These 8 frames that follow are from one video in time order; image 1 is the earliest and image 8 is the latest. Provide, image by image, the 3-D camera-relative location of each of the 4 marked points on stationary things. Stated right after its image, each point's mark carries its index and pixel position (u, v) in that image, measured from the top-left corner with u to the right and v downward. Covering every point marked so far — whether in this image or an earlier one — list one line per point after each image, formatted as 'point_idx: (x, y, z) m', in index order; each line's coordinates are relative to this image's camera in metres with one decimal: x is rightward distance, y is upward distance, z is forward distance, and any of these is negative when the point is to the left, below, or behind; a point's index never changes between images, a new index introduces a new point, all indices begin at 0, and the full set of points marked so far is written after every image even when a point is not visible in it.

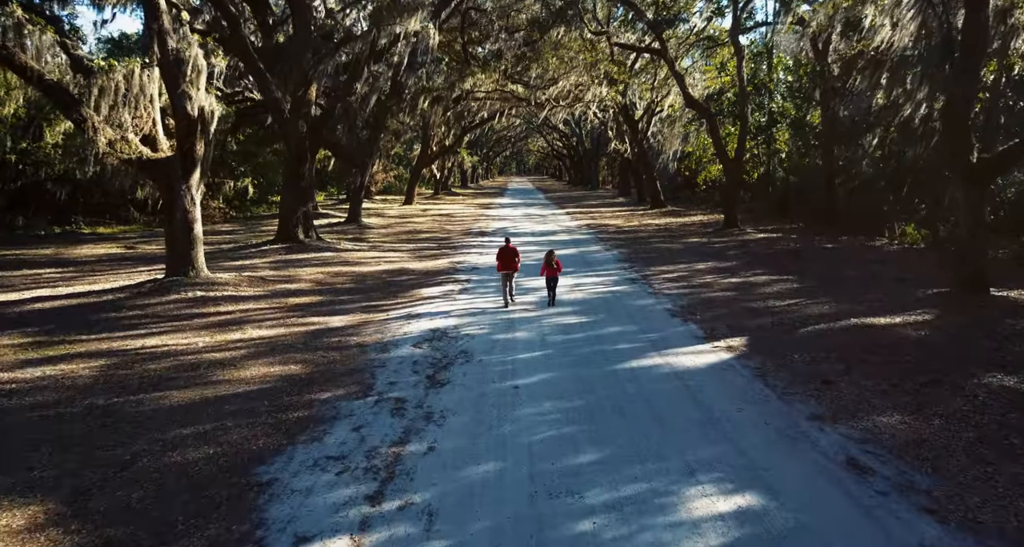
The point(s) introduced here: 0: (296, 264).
0: (-4.1, +0.1, +14.6) m
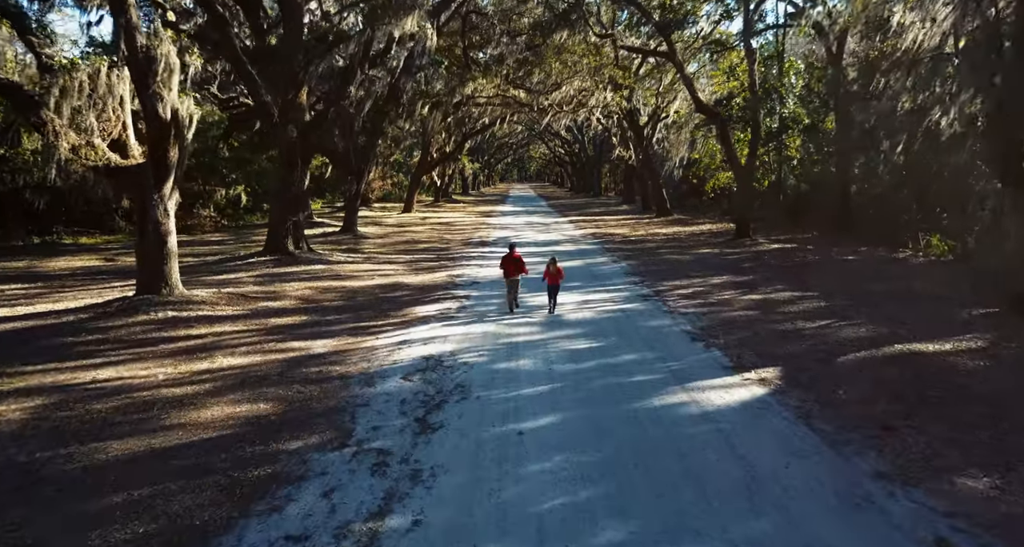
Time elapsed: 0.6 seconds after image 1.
0: (-4.0, -0.1, +13.7) m
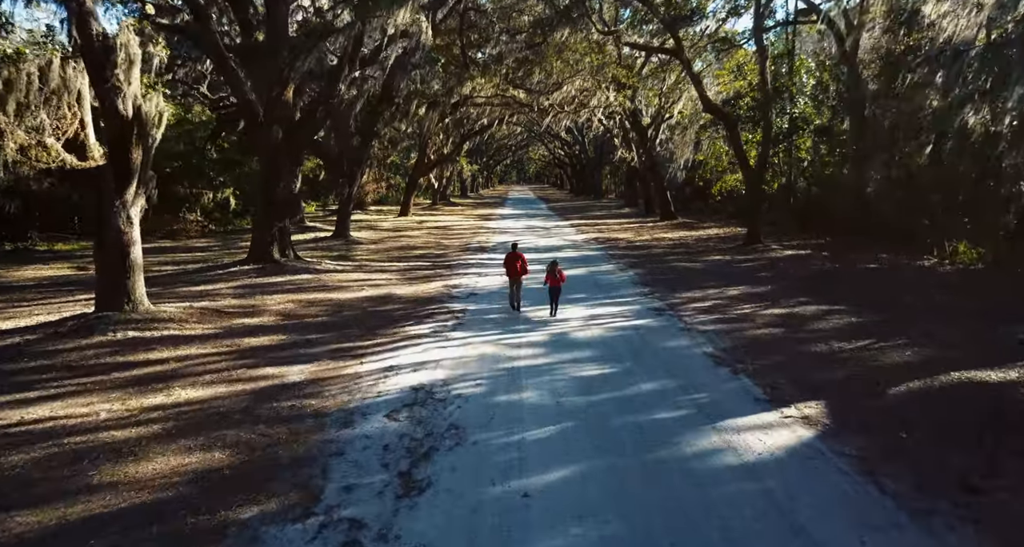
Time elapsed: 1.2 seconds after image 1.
0: (-4.0, -0.3, +12.7) m
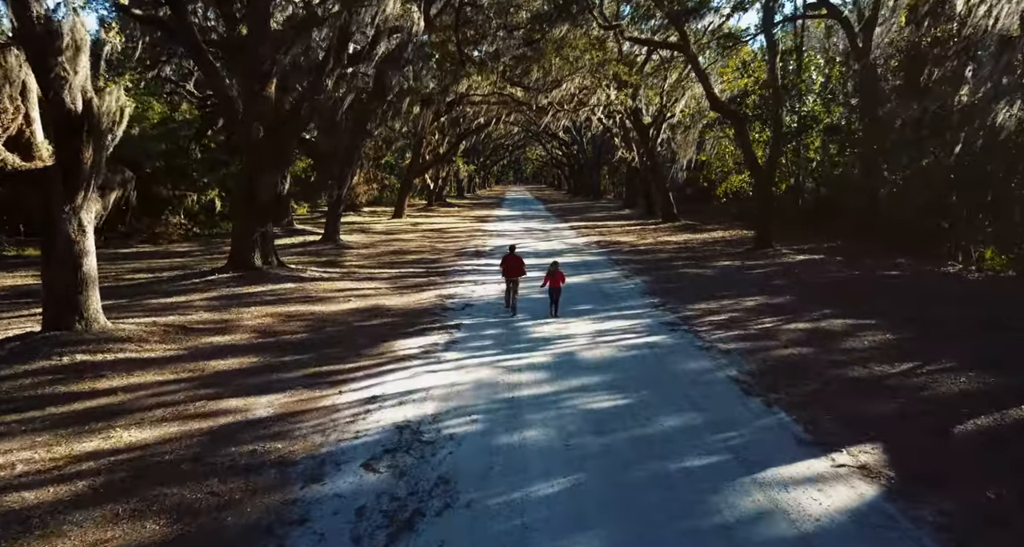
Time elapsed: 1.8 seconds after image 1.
0: (-4.0, -0.4, +11.7) m
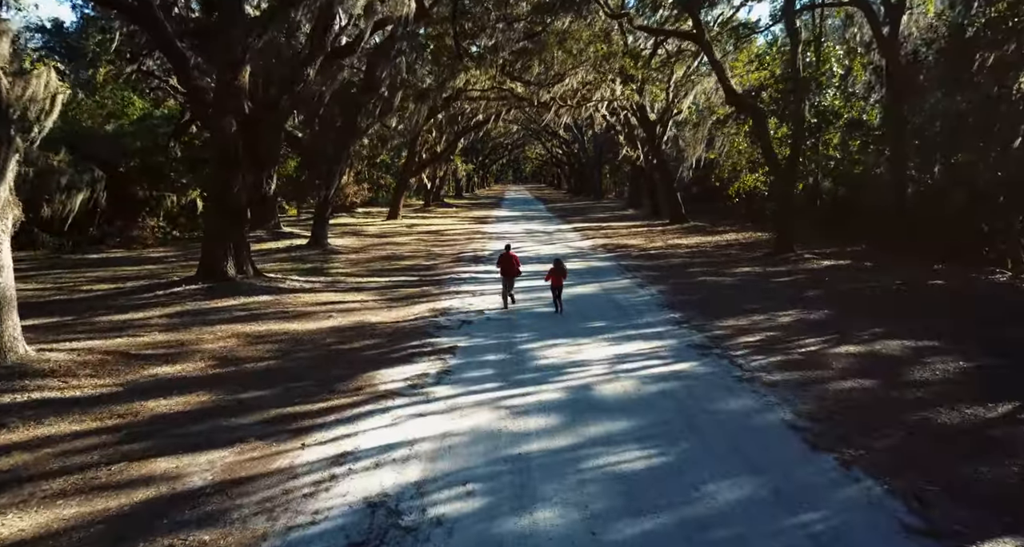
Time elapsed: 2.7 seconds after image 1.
0: (-4.0, -0.6, +10.2) m
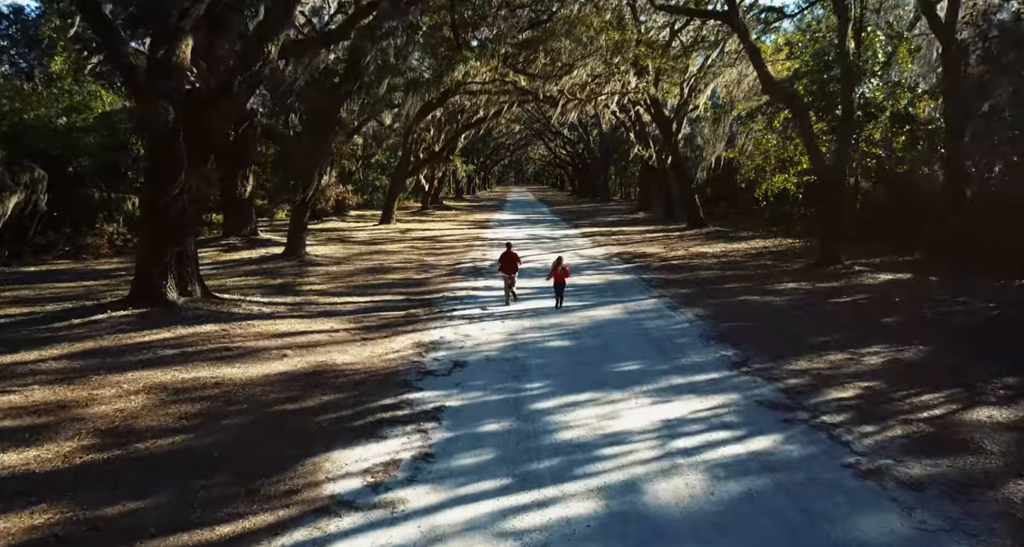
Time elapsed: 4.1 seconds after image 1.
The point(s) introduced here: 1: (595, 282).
0: (-3.9, -0.9, +7.8) m
1: (+1.6, -0.1, +15.0) m
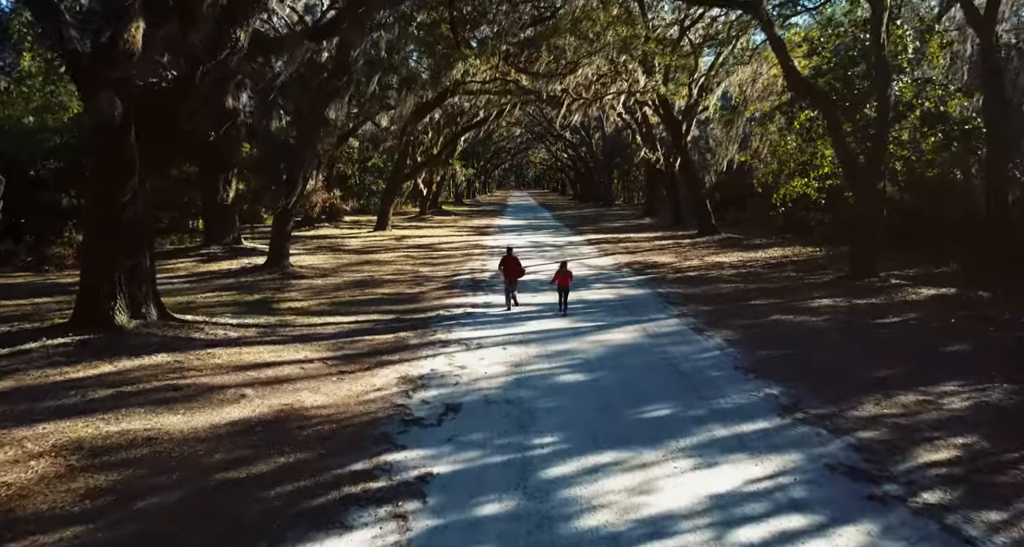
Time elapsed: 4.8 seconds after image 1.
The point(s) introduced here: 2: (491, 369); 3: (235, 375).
0: (-3.9, -1.1, +6.3) m
1: (+1.6, -0.4, +13.6) m
2: (-0.2, -1.0, +8.3) m
3: (-2.8, -1.0, +7.9) m
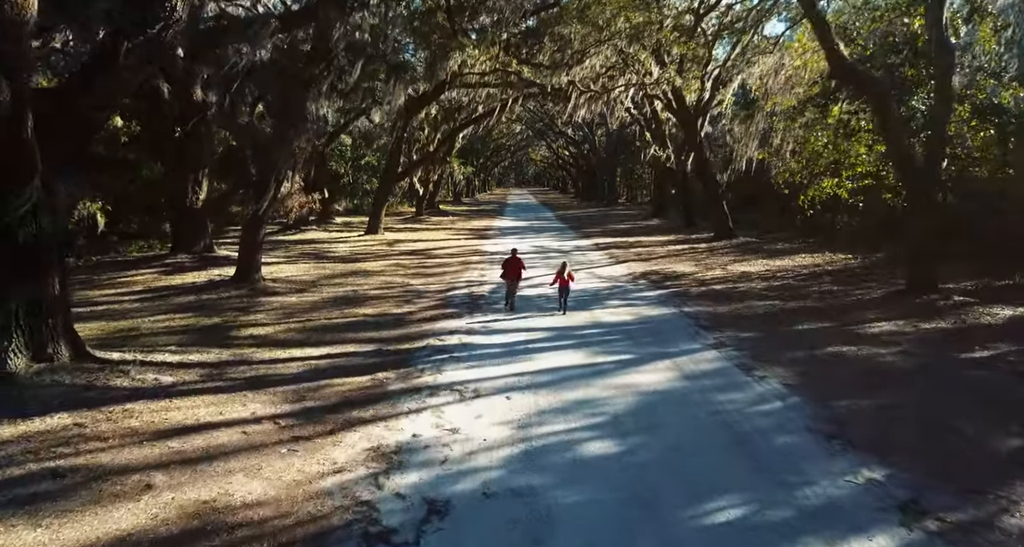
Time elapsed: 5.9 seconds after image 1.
0: (-3.8, -1.4, +4.4) m
1: (+1.7, -0.7, +11.6) m
2: (-0.2, -1.3, +6.3) m
3: (-2.8, -1.3, +5.9) m
